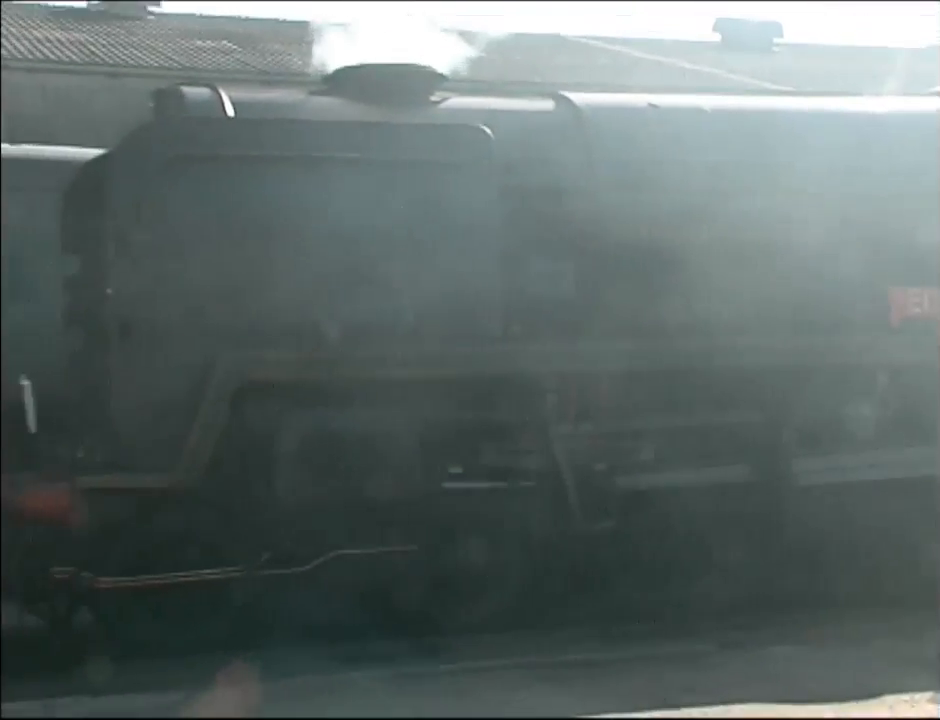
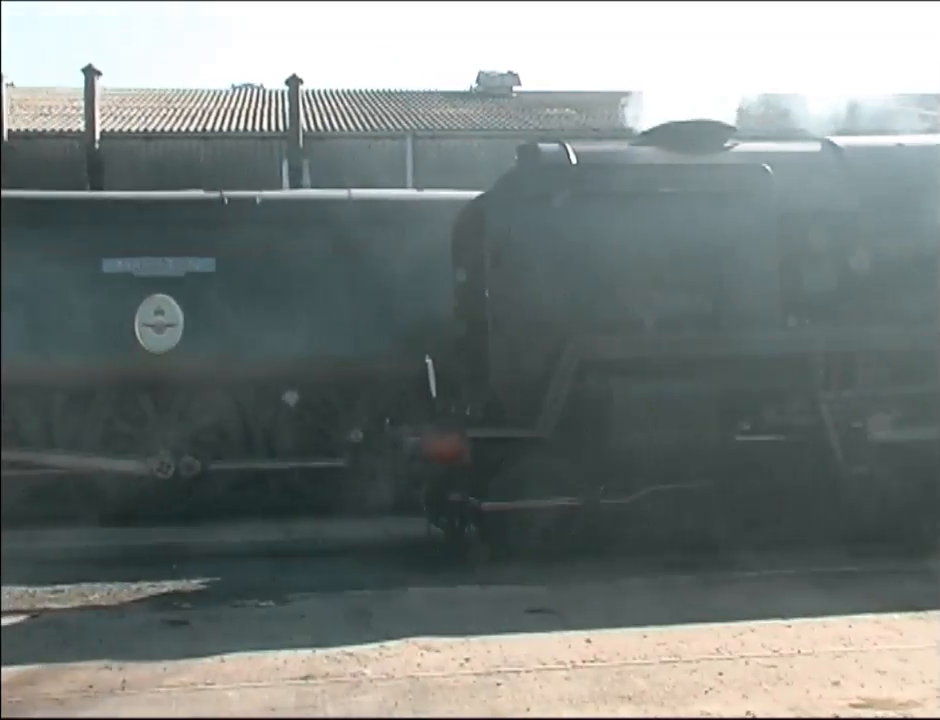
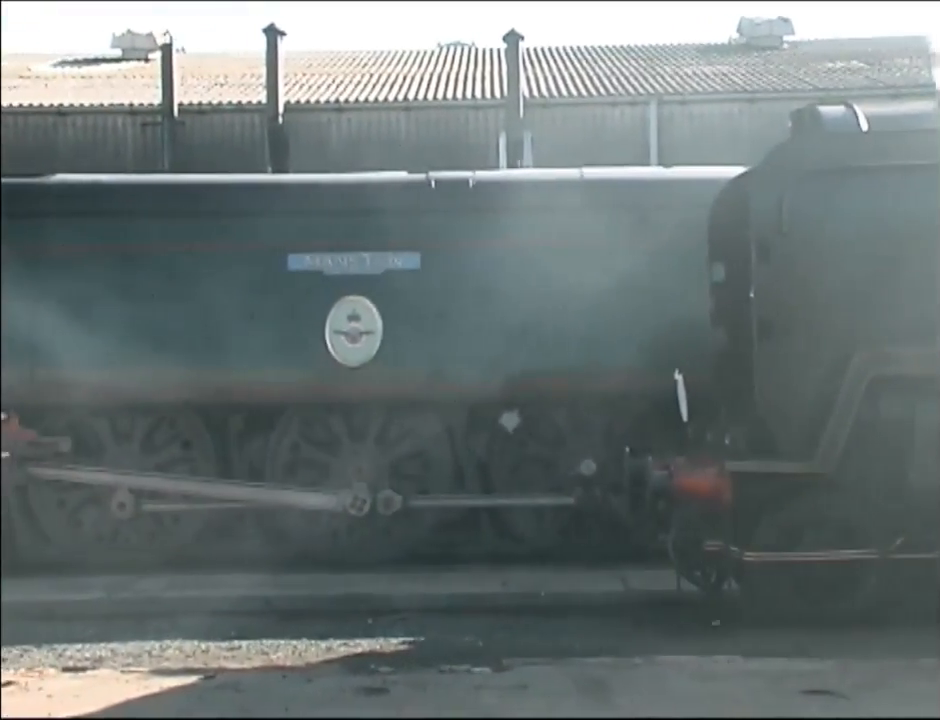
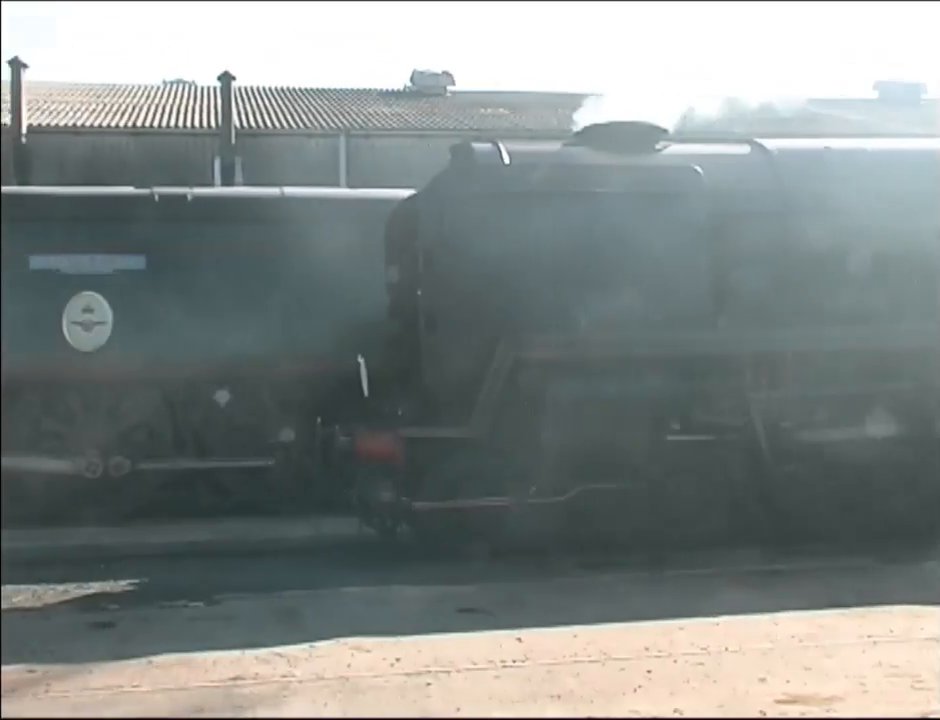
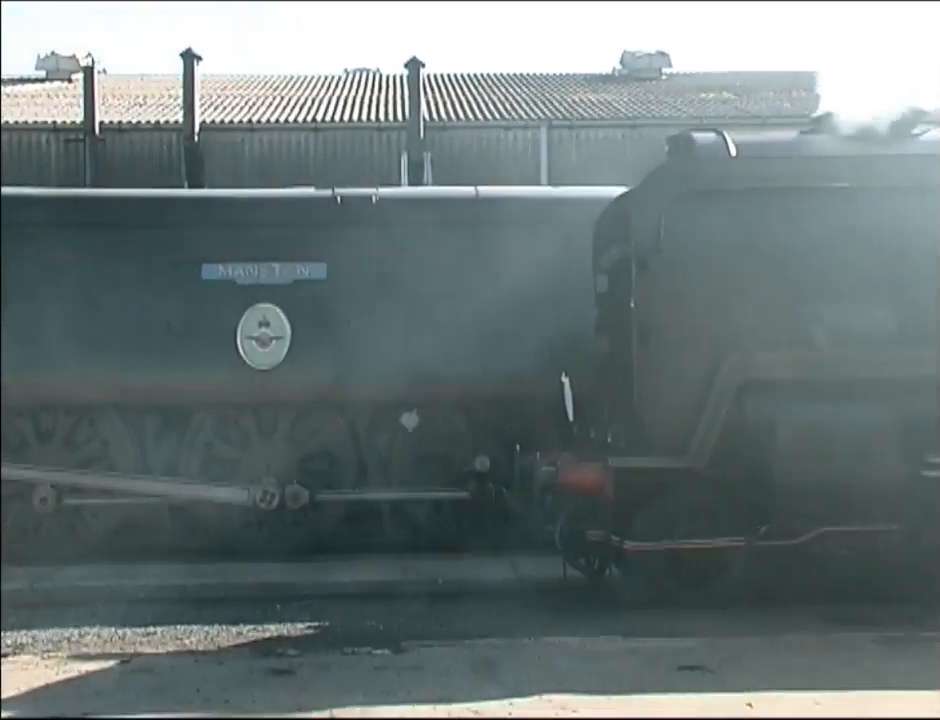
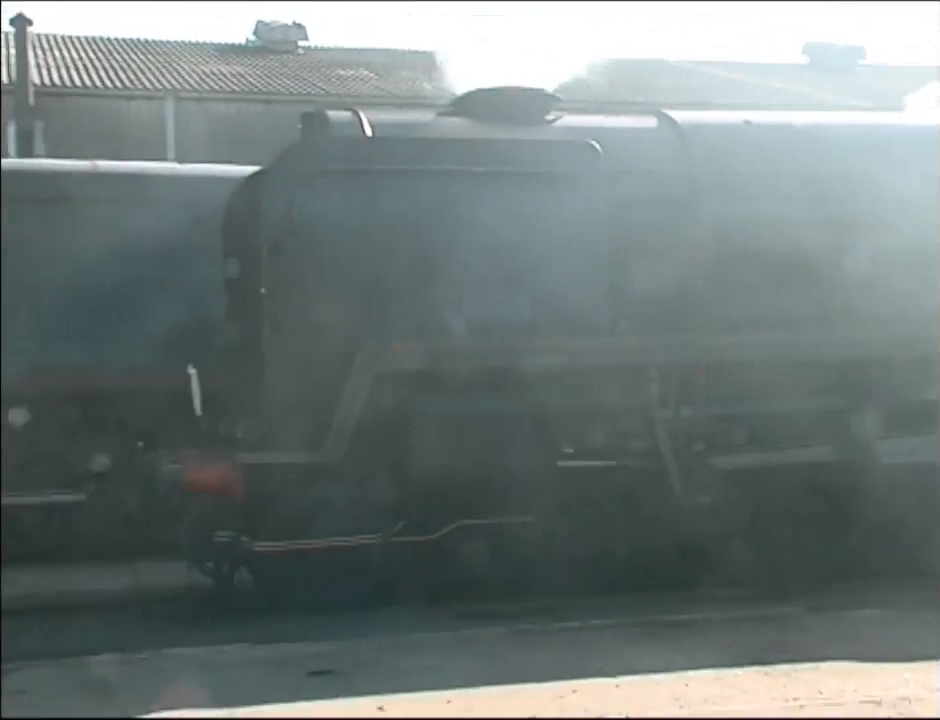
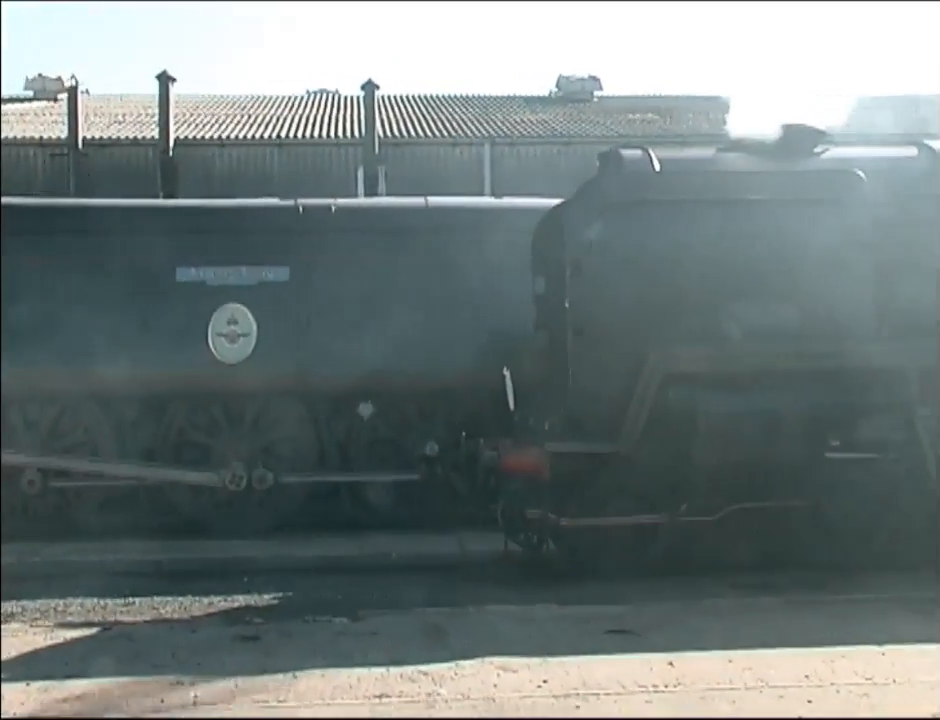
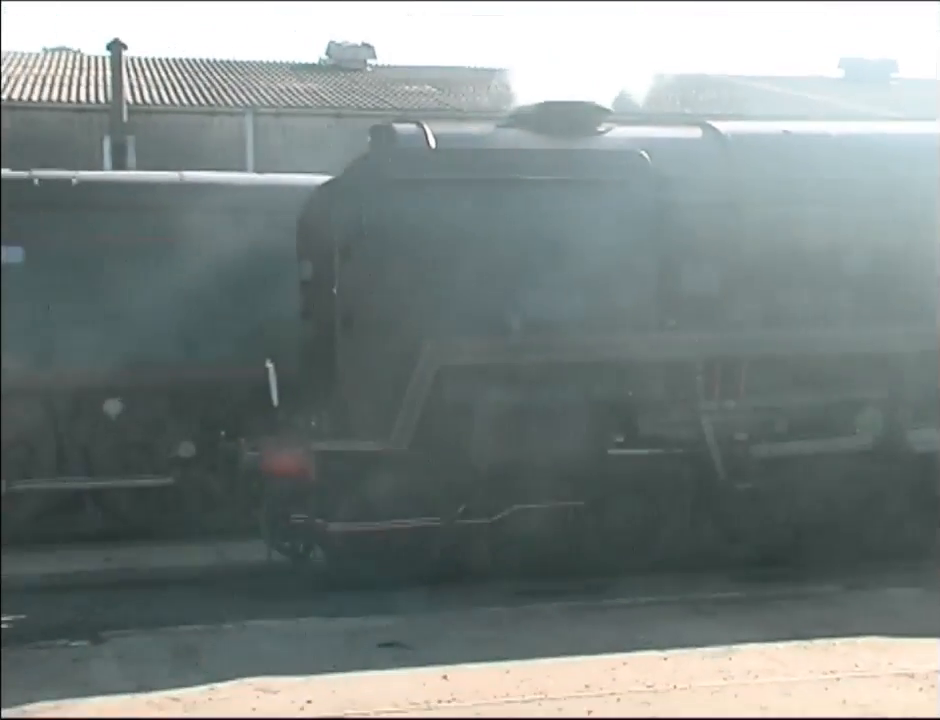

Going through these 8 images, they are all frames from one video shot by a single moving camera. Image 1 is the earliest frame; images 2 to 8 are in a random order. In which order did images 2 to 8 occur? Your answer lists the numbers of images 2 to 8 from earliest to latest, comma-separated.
6, 8, 4, 2, 7, 5, 3
